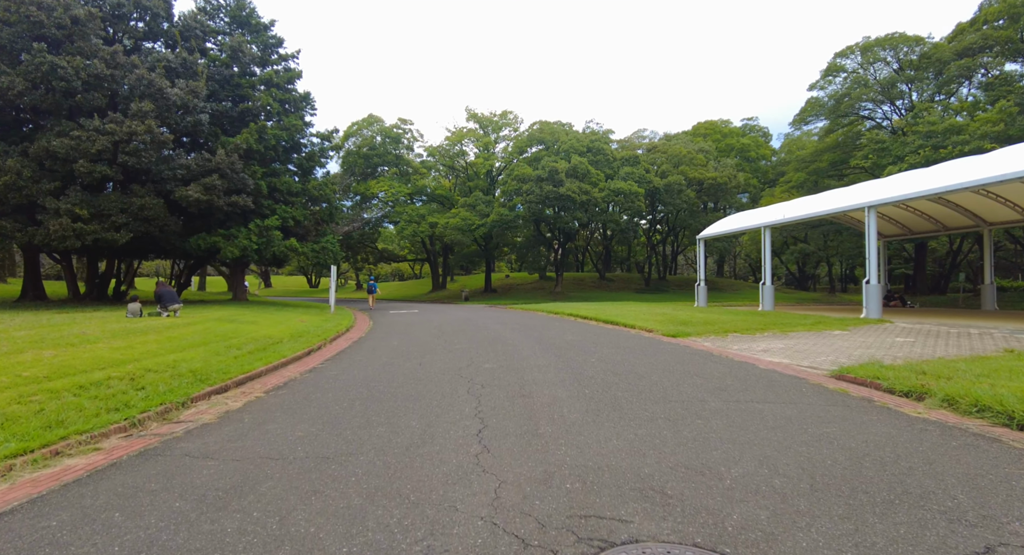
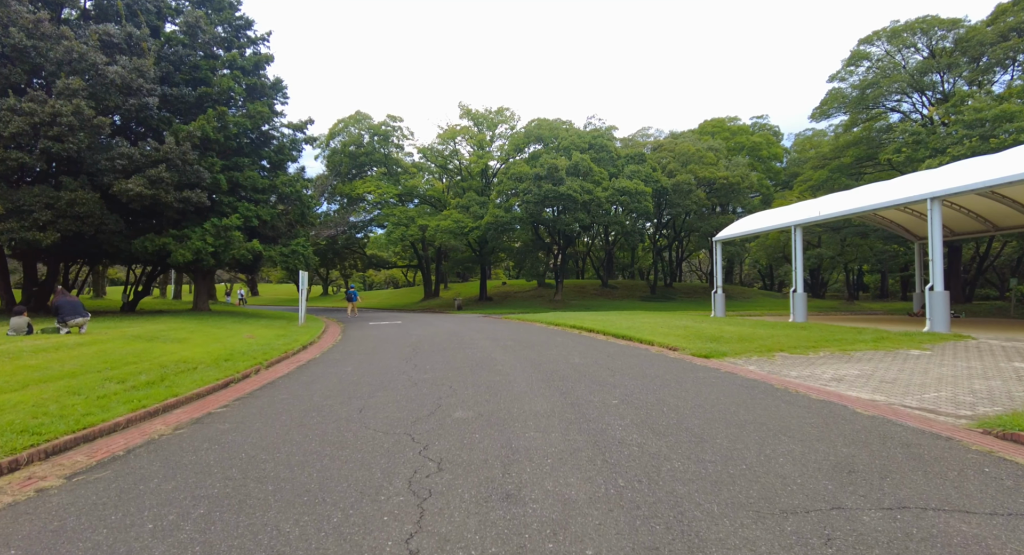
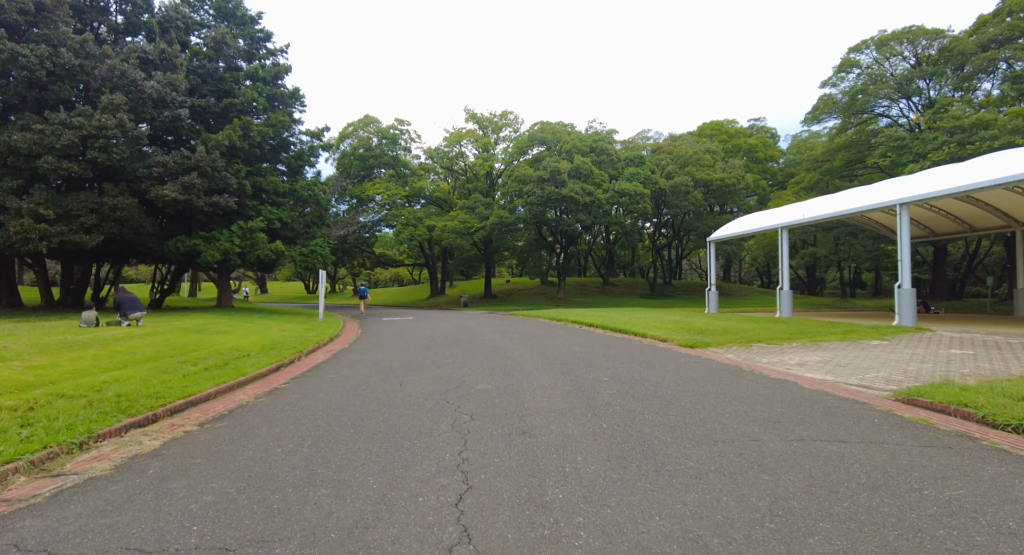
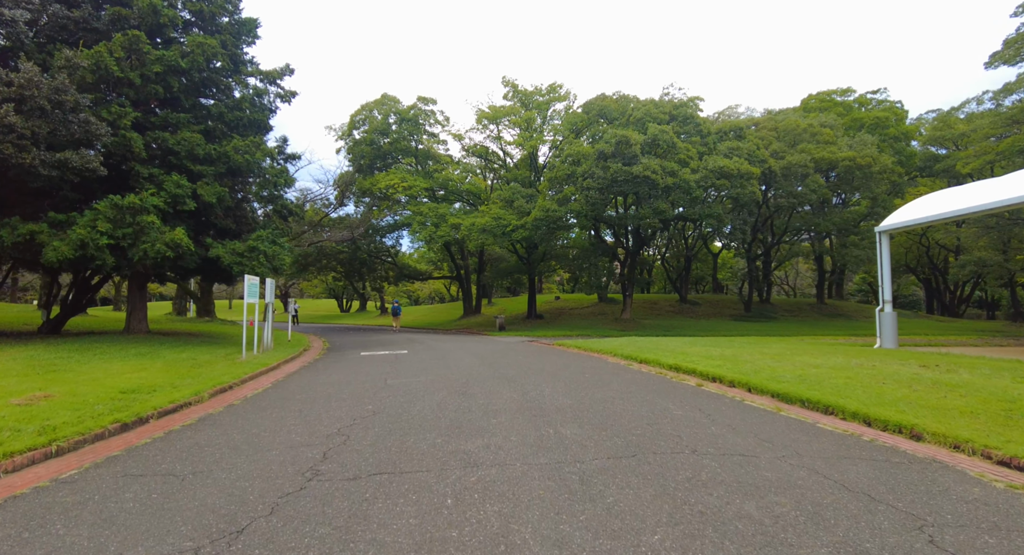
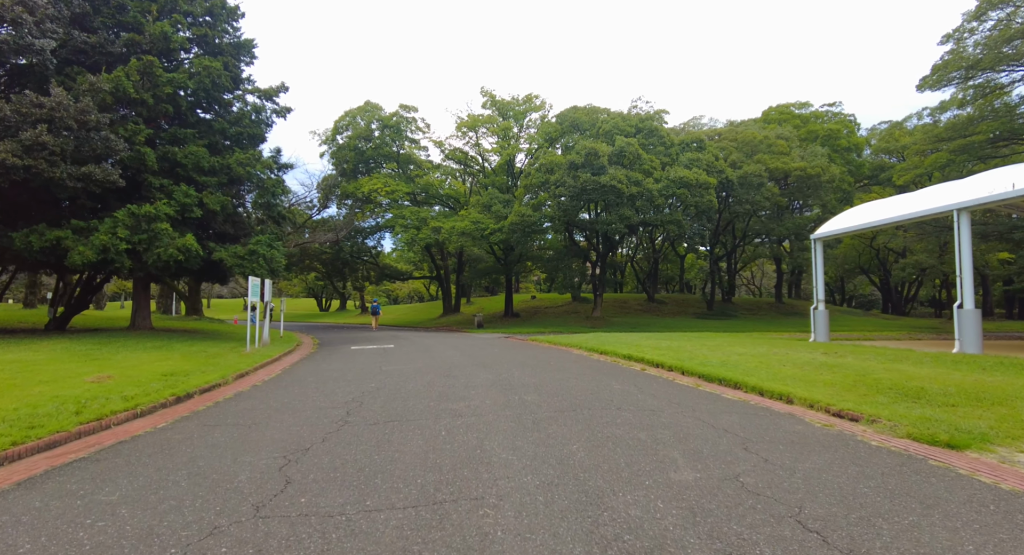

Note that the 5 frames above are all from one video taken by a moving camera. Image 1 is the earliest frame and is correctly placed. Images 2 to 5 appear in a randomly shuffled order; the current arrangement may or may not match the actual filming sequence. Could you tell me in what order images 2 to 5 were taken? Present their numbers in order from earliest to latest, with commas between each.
3, 2, 5, 4
